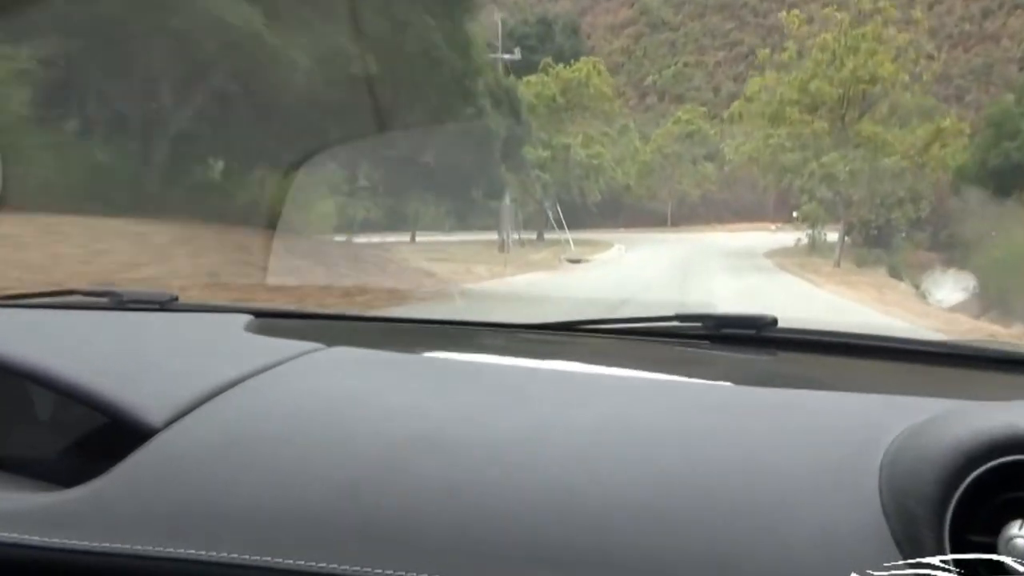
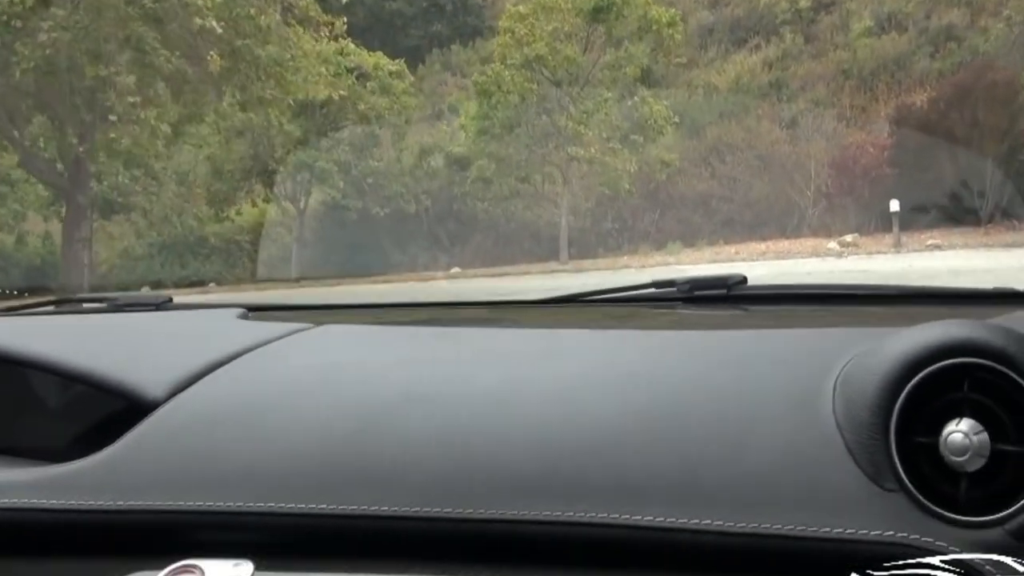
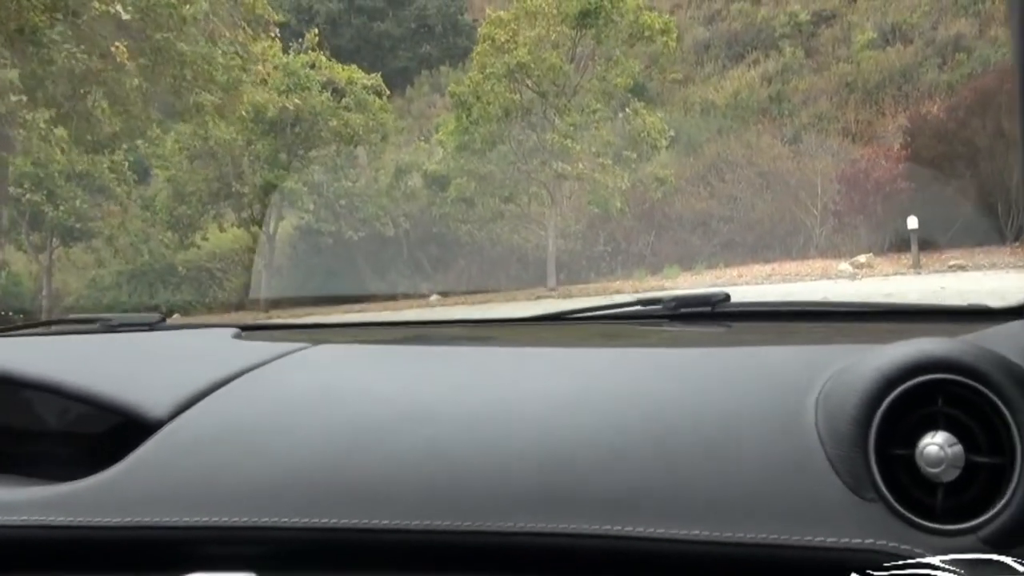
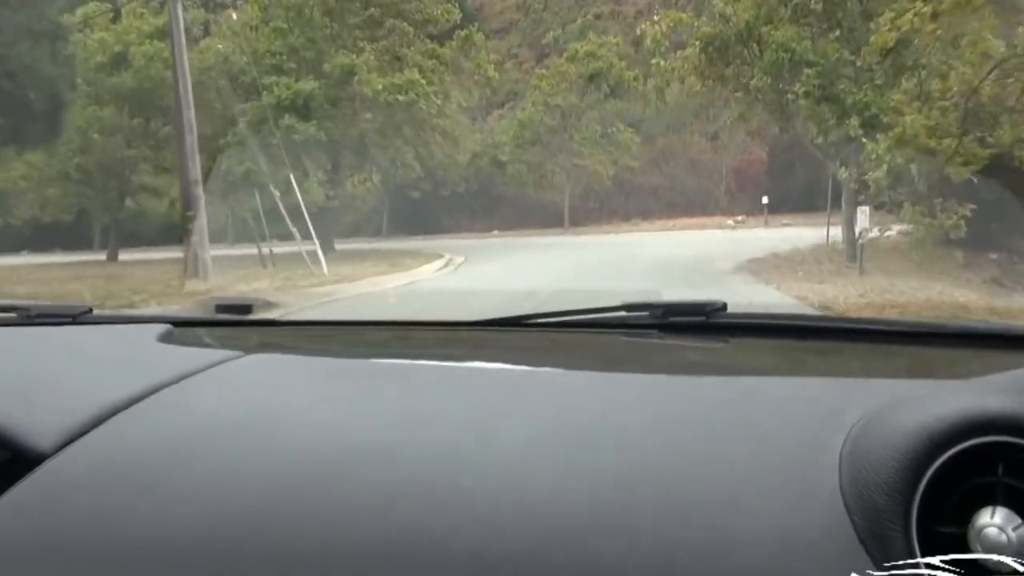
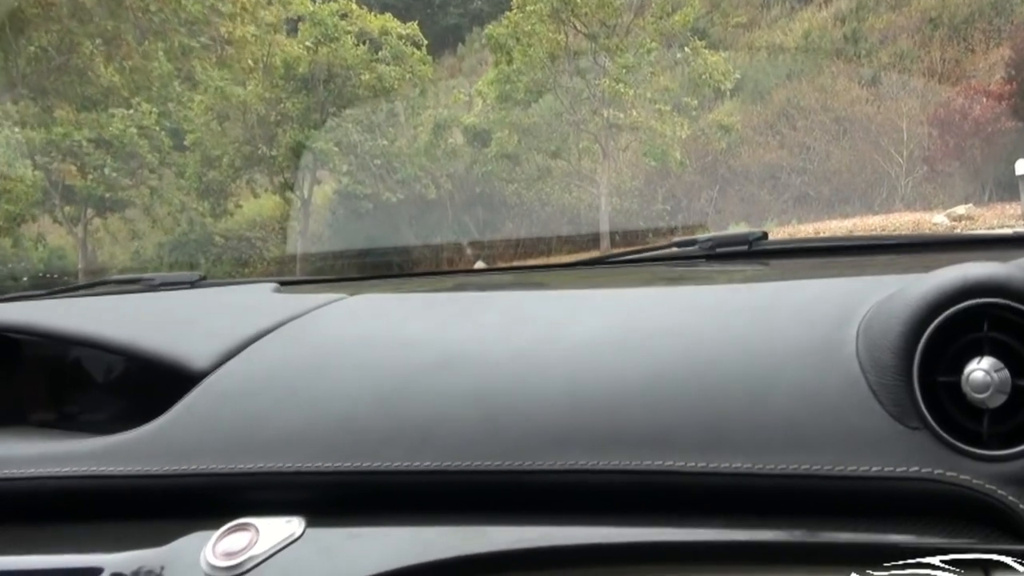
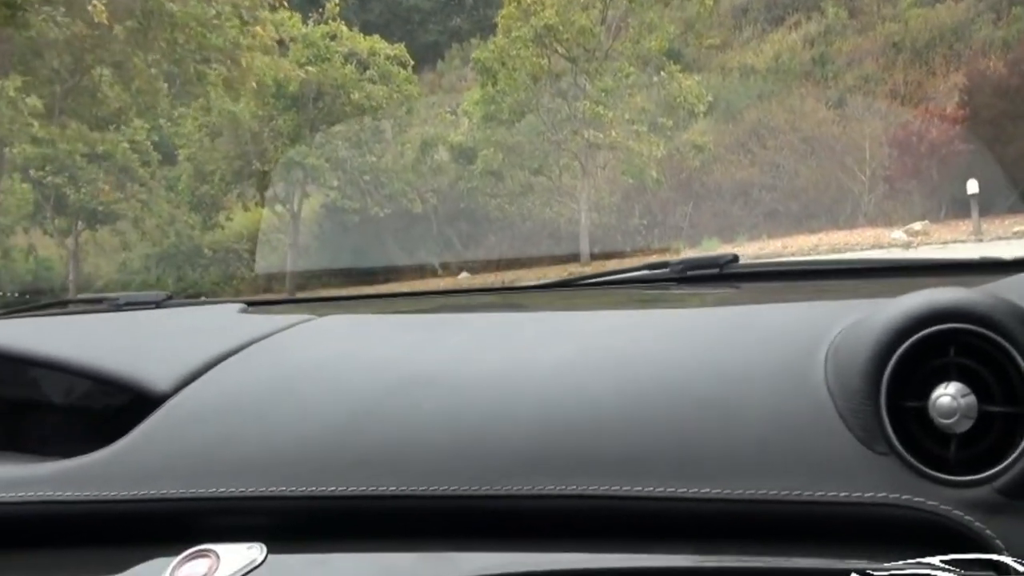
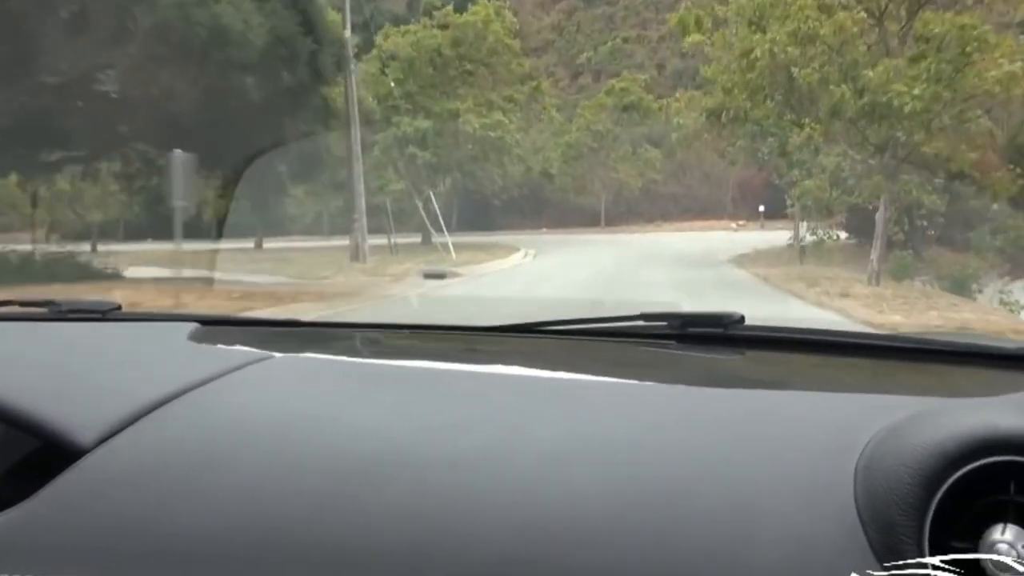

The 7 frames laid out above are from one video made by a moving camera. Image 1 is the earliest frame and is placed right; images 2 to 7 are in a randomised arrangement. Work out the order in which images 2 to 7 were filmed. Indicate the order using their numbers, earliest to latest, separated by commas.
7, 4, 2, 3, 6, 5
